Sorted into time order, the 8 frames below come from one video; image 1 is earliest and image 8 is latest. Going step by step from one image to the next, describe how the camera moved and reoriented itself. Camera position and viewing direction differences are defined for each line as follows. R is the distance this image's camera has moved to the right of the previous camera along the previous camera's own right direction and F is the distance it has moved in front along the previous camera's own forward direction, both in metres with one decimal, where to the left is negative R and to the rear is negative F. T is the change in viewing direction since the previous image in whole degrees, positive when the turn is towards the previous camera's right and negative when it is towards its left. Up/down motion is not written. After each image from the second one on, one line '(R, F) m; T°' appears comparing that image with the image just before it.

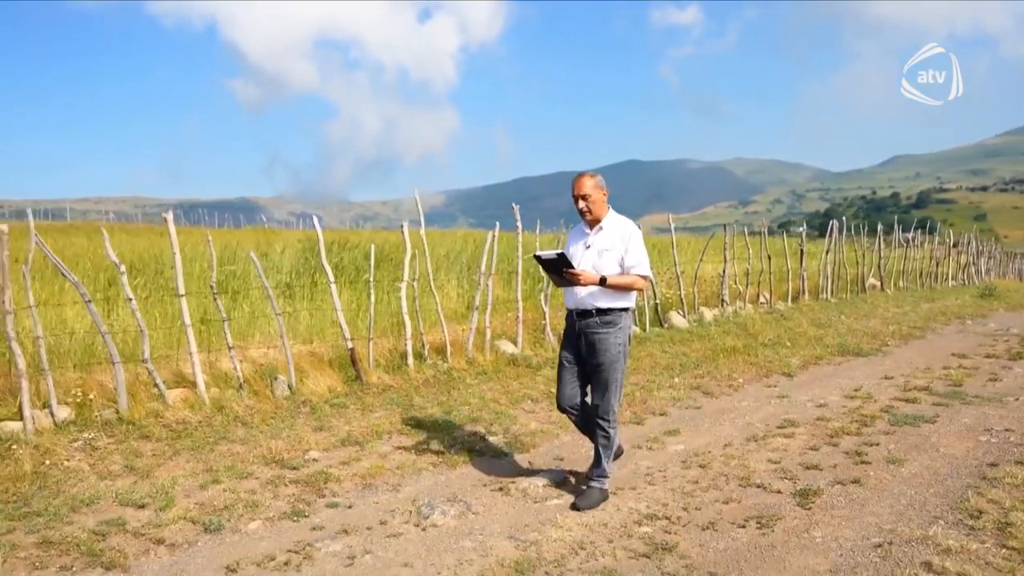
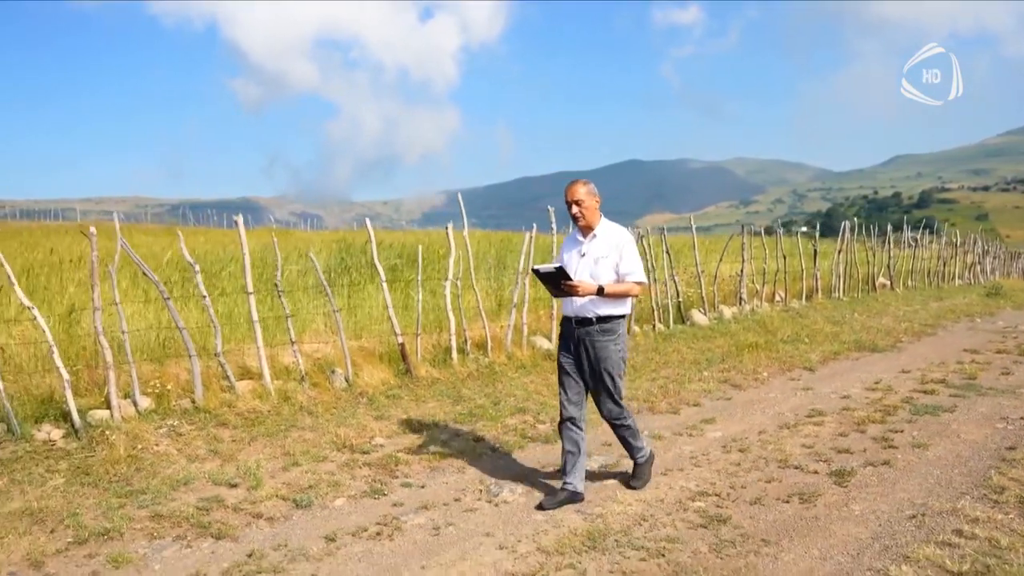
(-0.4, -0.5) m; 0°
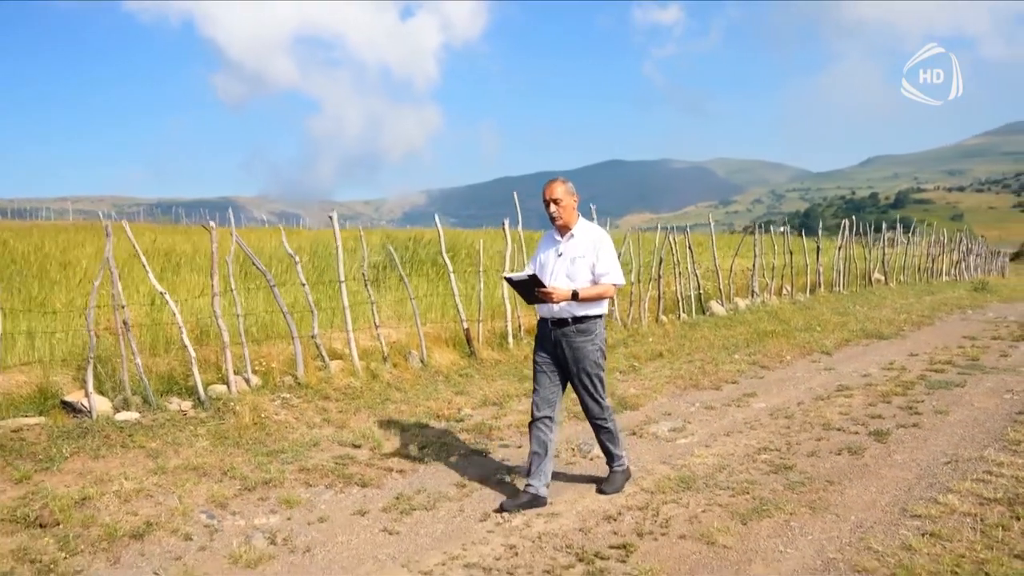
(-0.9, -0.9) m; +1°
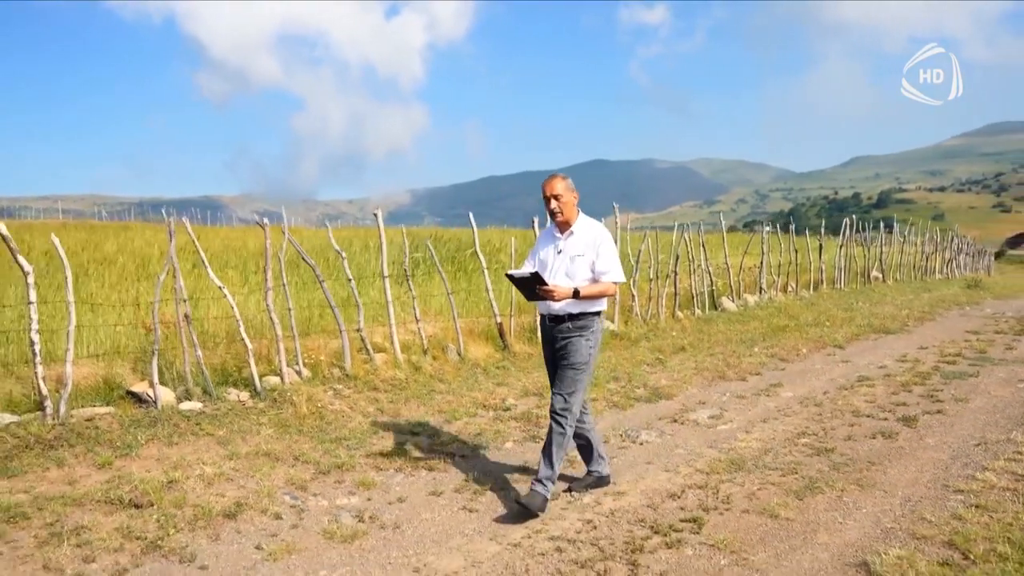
(-0.6, -0.3) m; +1°
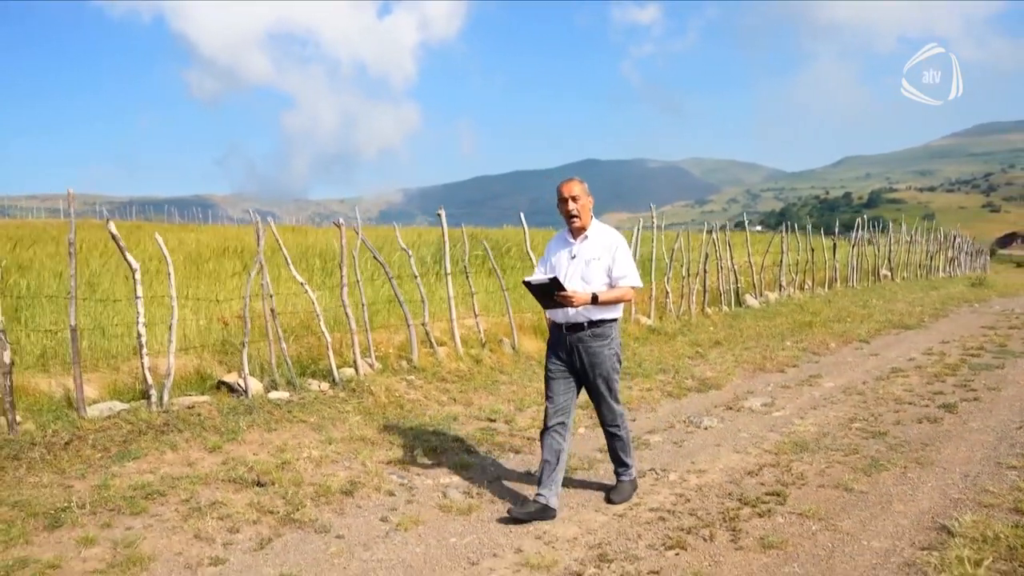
(-0.7, -0.5) m; +1°
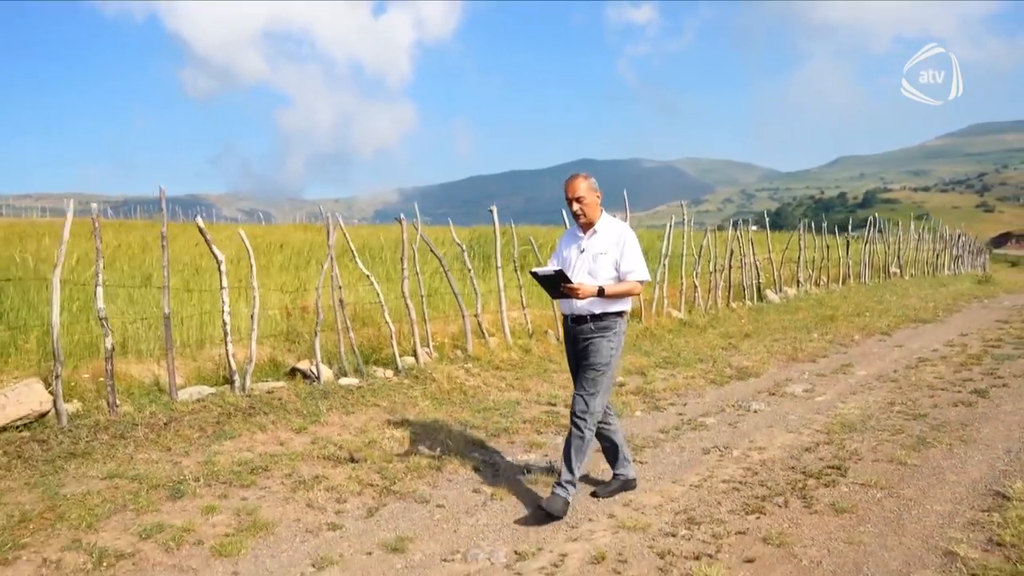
(-0.6, -0.4) m; 0°
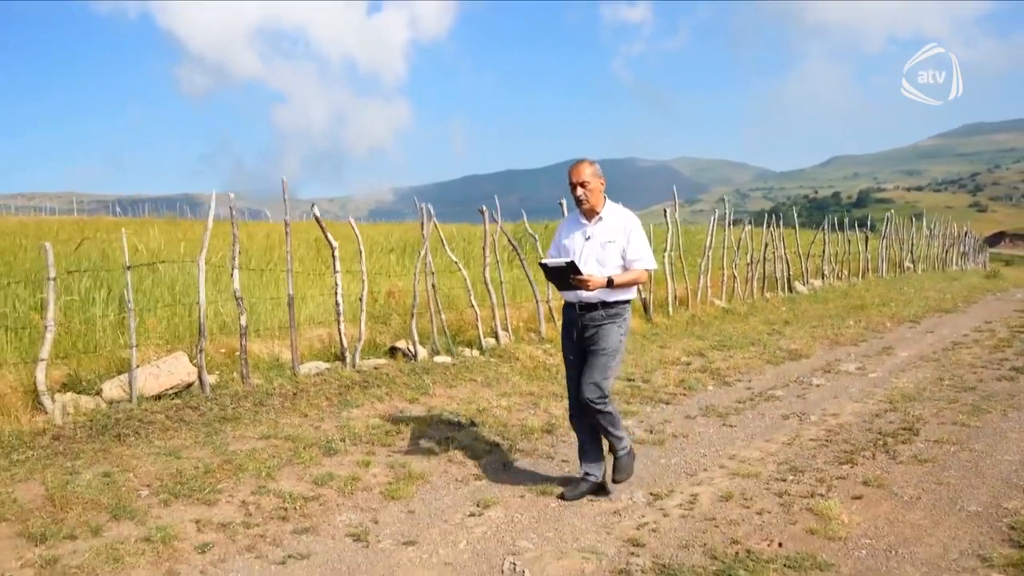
(-0.9, -0.7) m; +1°
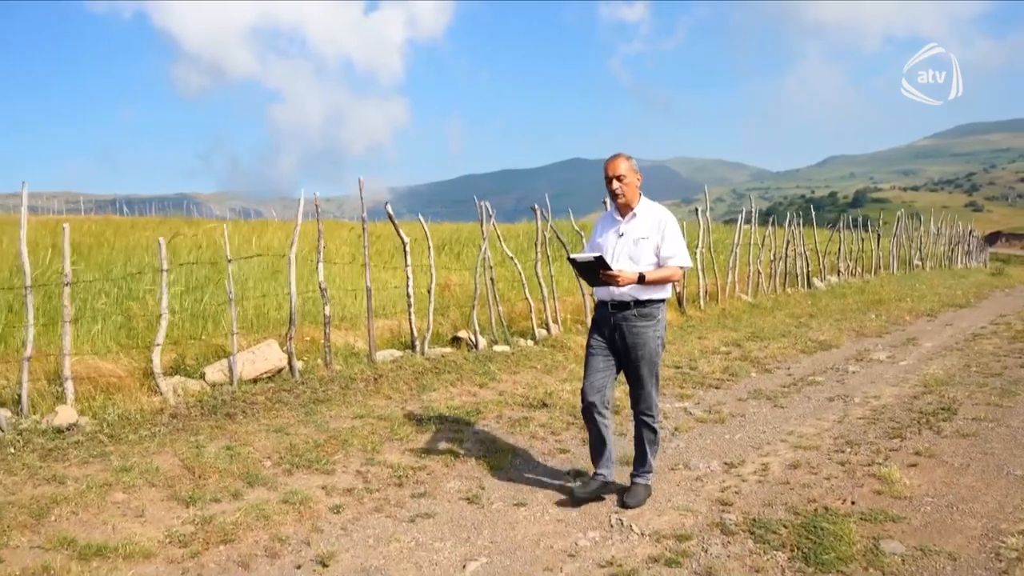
(-0.7, -0.6) m; 0°
